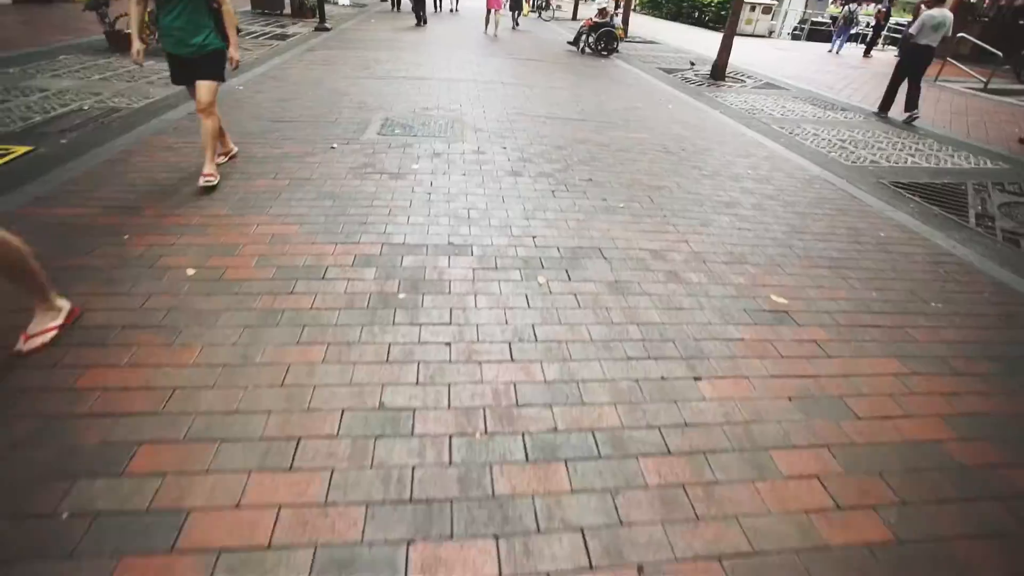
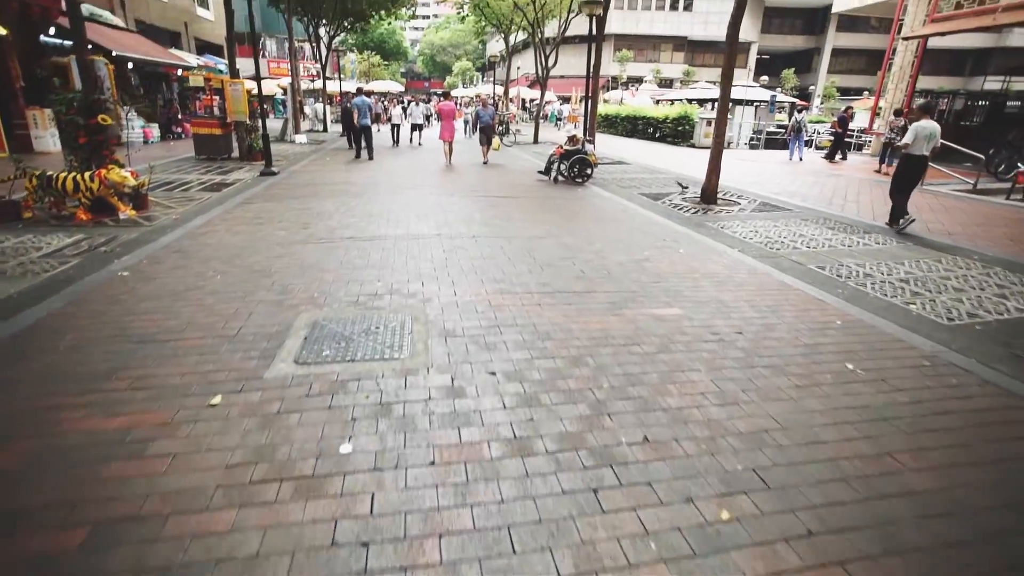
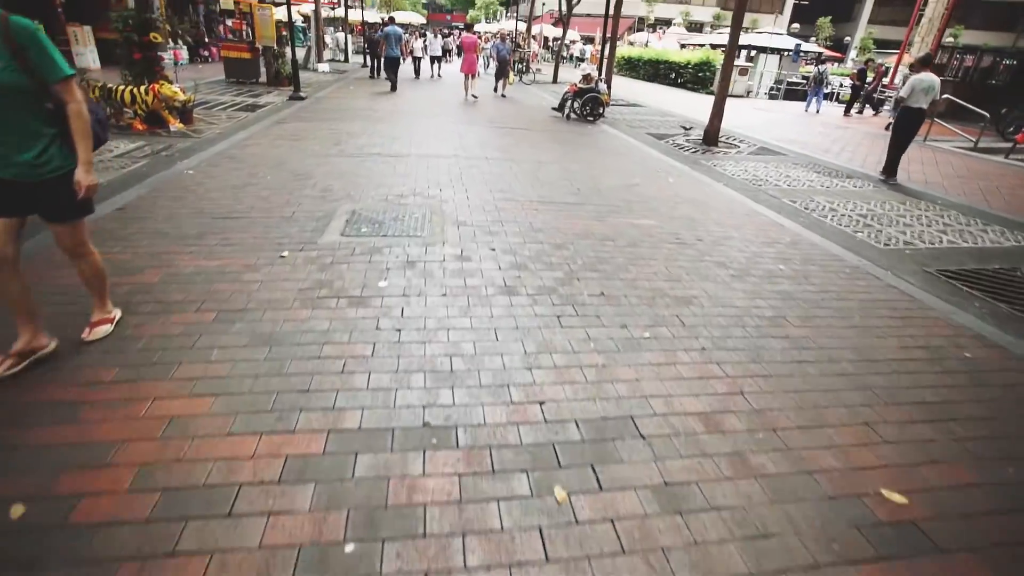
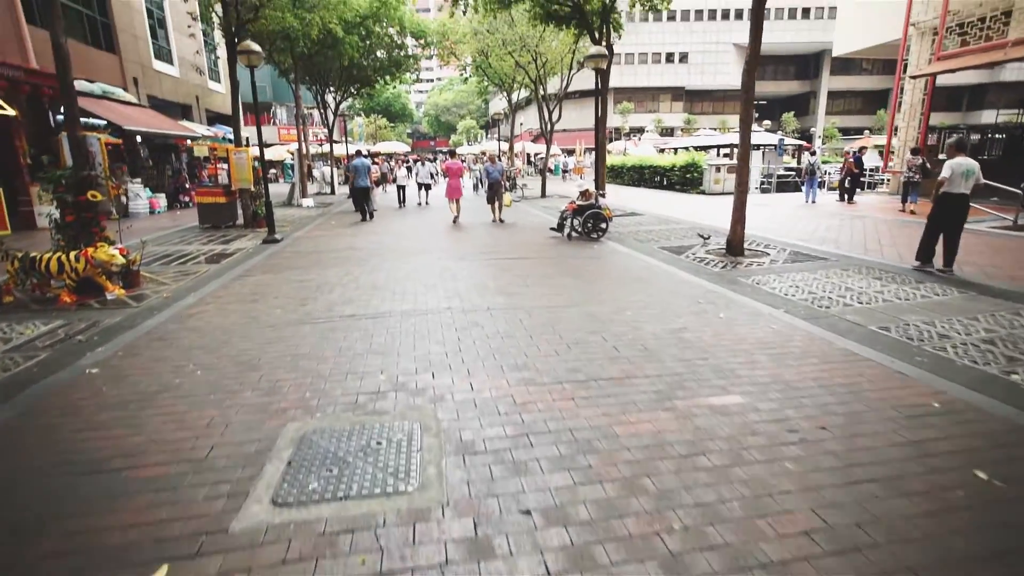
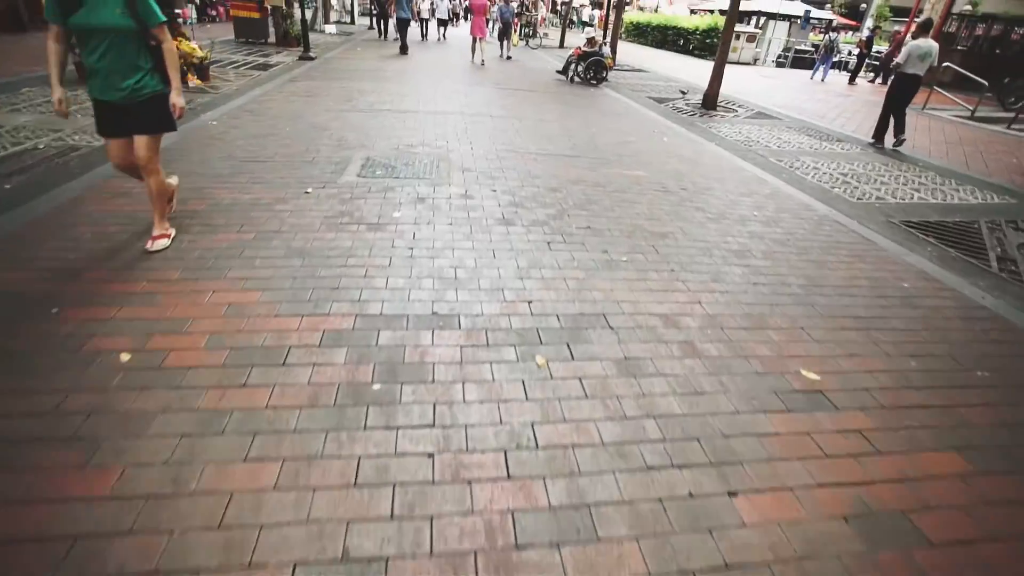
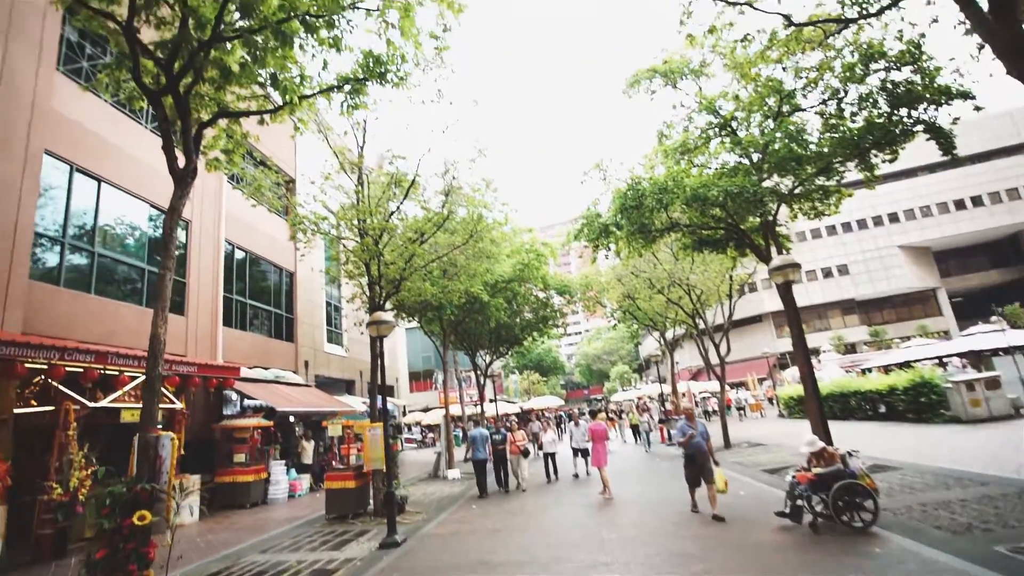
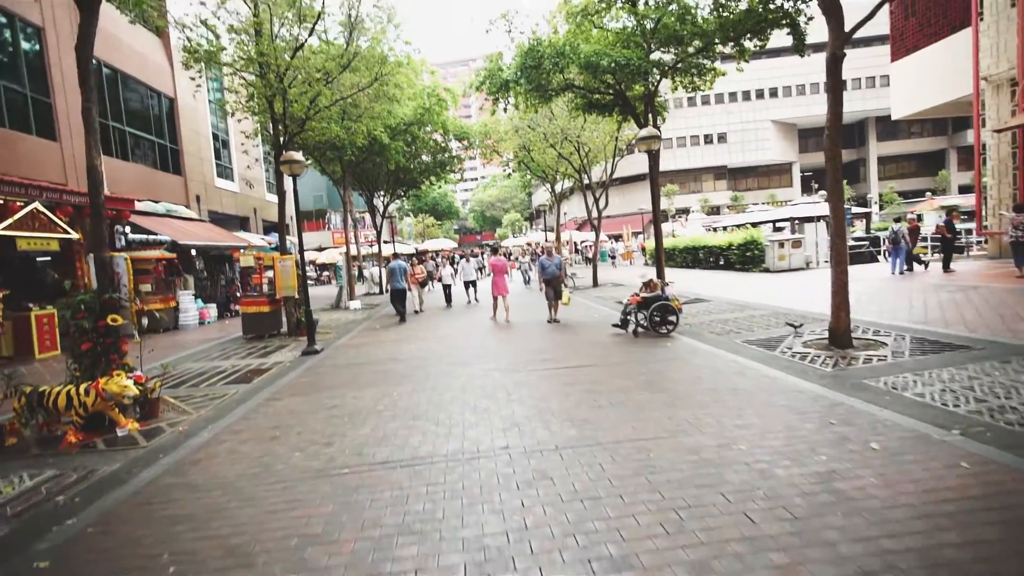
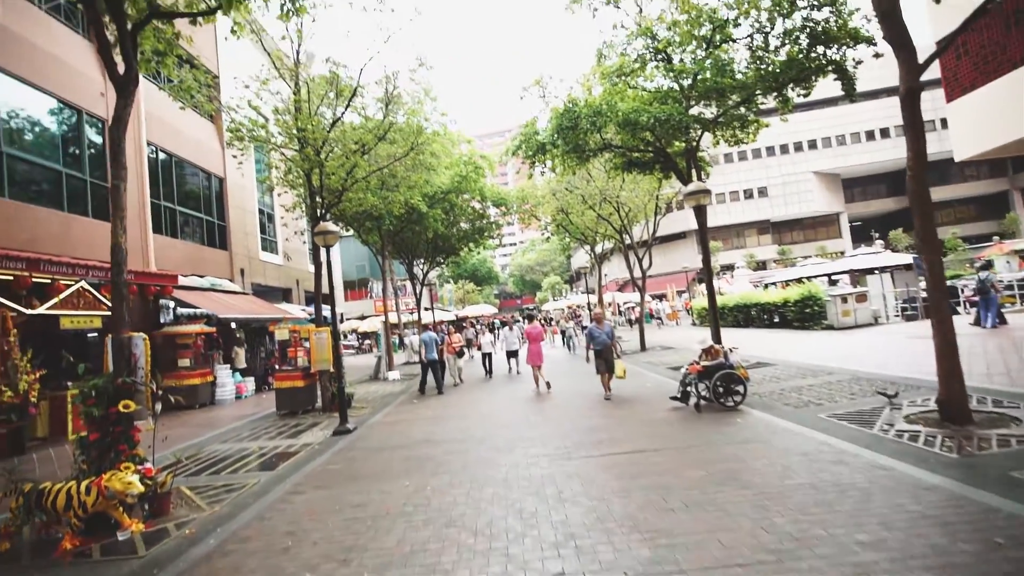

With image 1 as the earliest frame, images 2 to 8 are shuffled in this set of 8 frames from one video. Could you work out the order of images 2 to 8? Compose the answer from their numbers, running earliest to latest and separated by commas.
5, 3, 2, 4, 7, 8, 6
